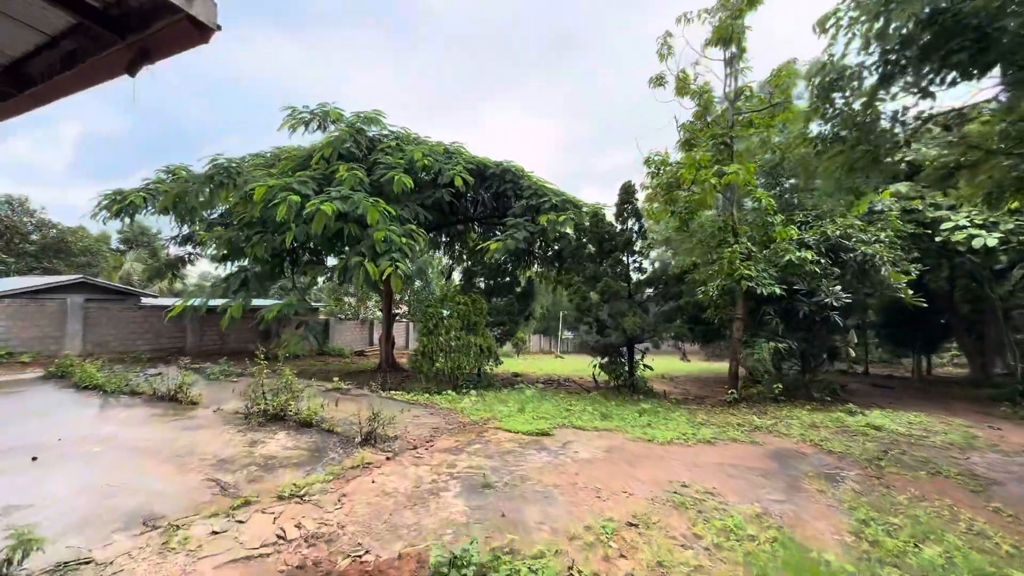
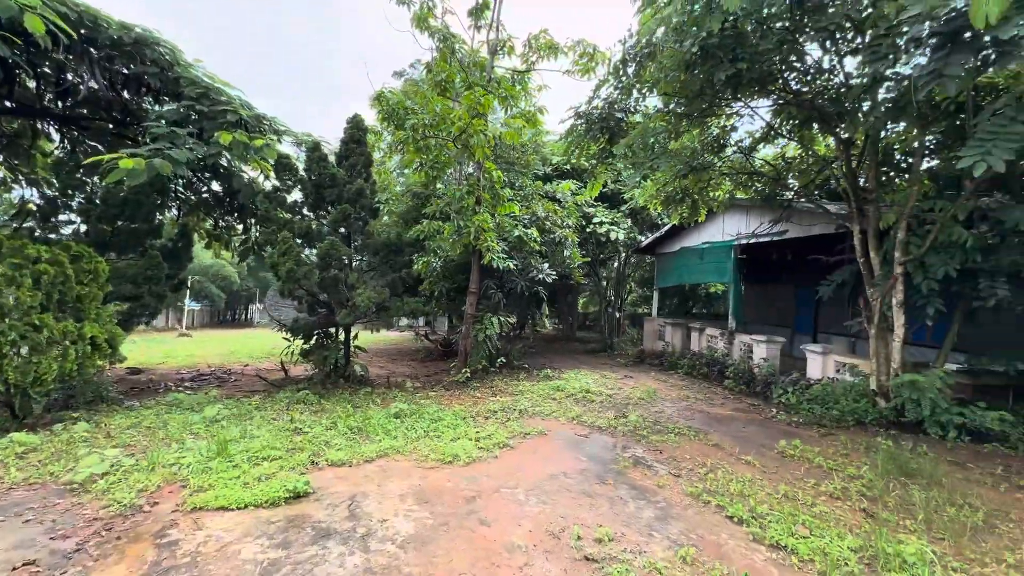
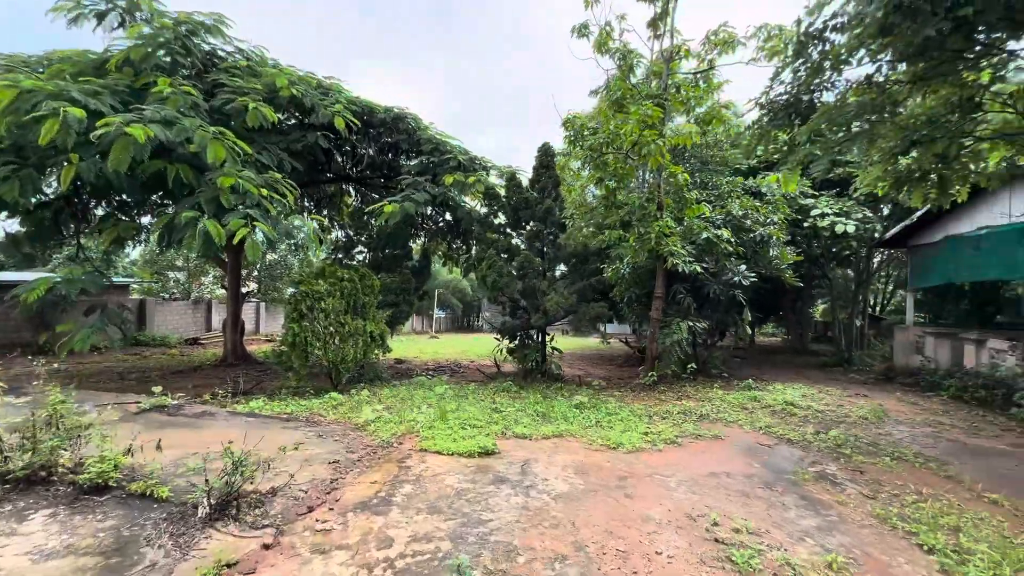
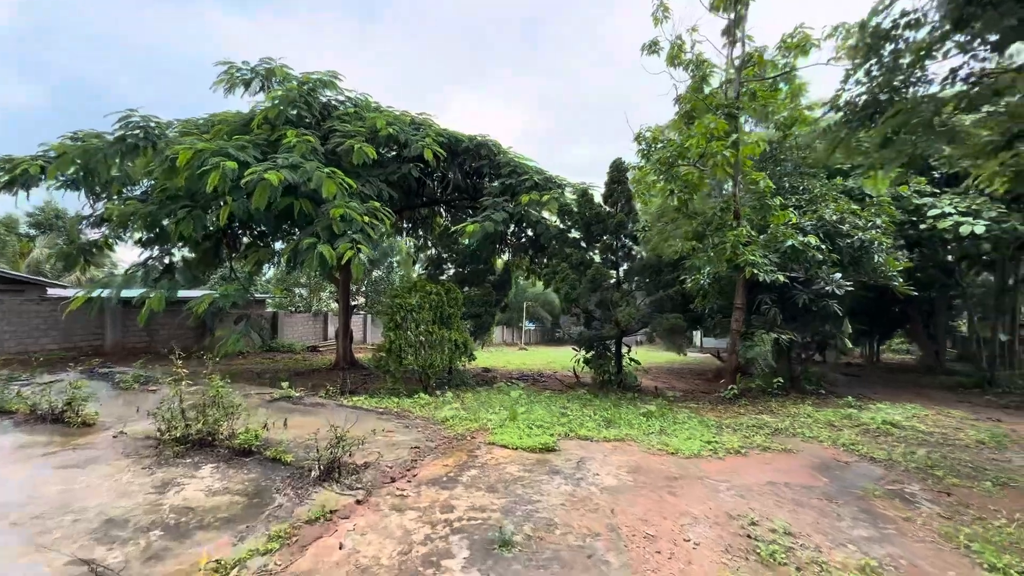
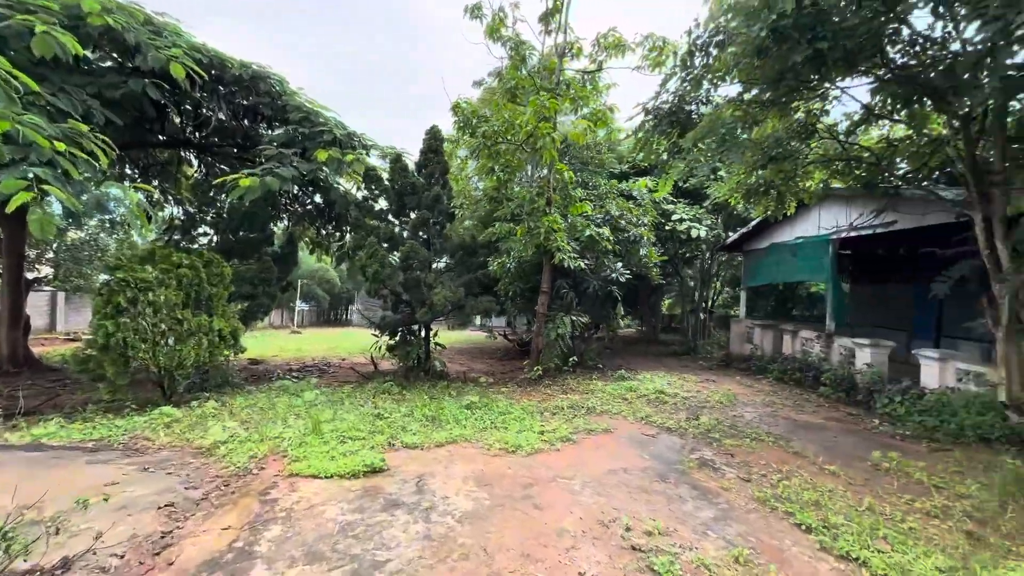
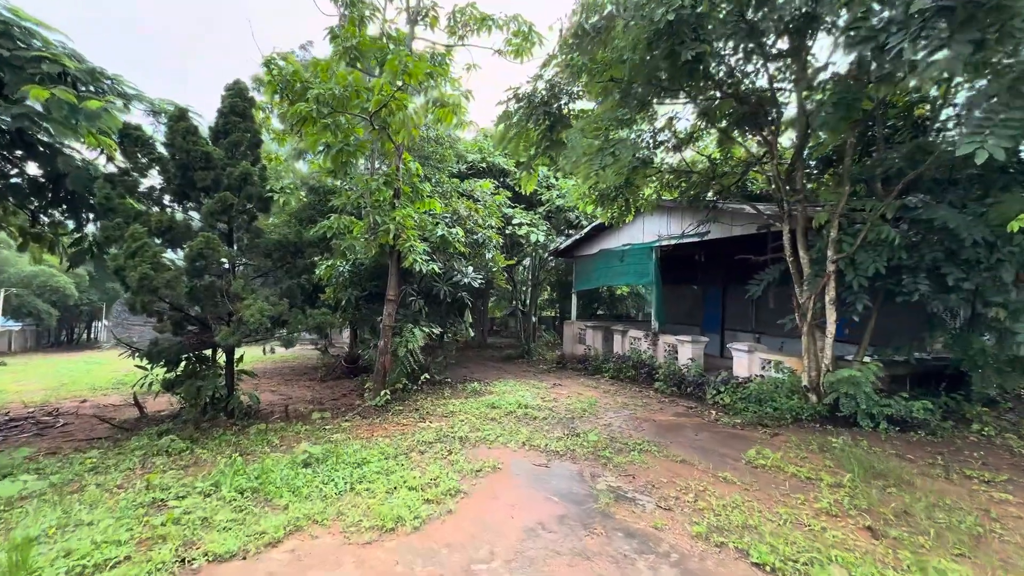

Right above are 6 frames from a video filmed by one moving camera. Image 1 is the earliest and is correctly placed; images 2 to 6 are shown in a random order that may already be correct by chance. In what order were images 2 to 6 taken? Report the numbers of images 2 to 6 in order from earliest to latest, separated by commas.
4, 3, 5, 2, 6
